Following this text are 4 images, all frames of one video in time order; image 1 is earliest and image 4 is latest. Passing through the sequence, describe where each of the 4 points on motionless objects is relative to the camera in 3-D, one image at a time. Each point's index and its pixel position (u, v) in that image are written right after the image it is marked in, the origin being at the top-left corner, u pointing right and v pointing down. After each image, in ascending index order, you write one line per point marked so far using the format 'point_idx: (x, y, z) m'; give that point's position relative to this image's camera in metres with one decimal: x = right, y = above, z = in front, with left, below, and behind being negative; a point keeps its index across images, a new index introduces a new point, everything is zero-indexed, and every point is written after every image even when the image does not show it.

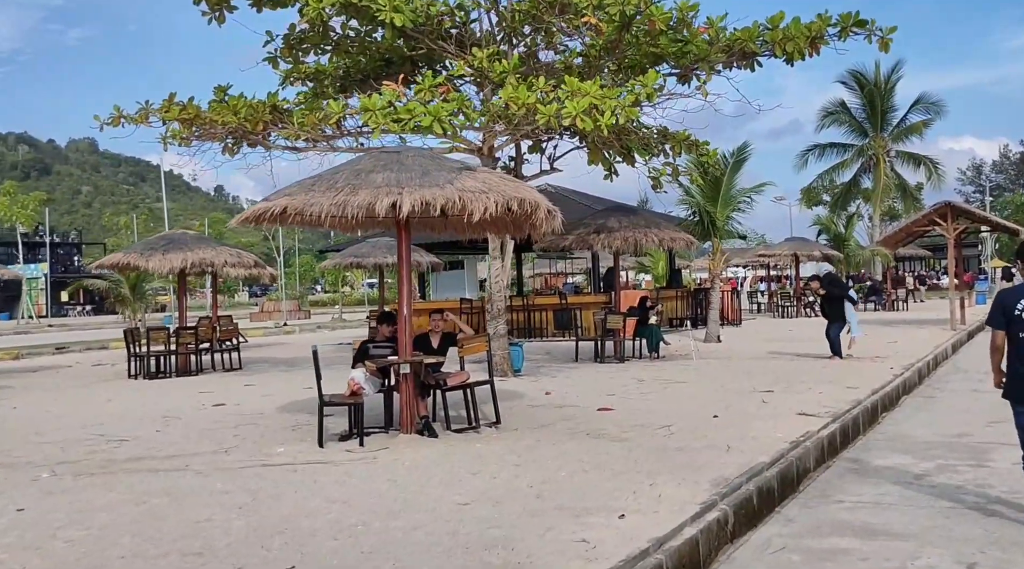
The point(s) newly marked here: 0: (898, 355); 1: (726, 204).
0: (+7.1, -1.3, +15.4) m
1: (+4.8, +1.8, +19.3) m
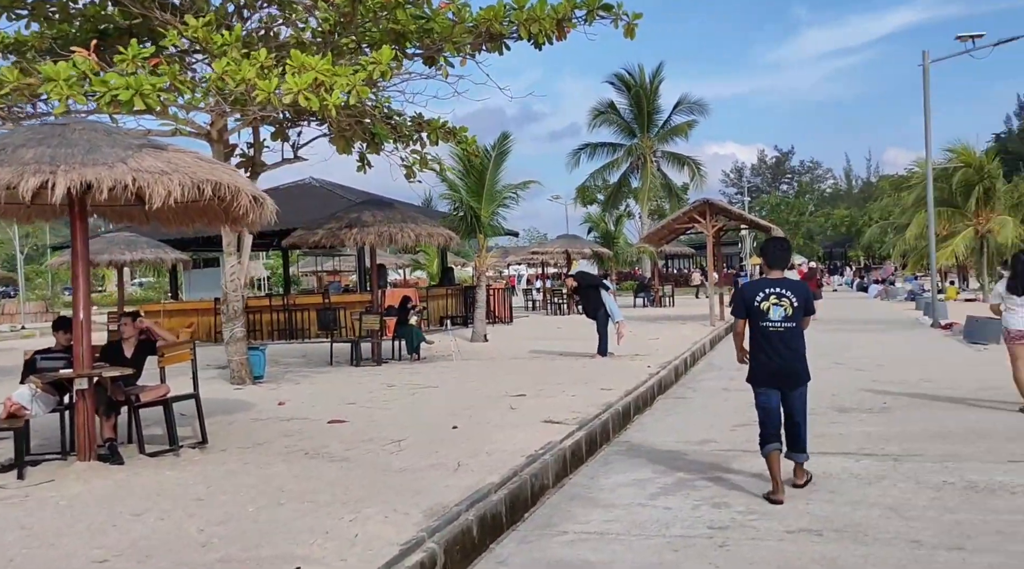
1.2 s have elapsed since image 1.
0: (+2.7, -1.2, +15.8) m
1: (-0.4, +1.9, +19.0) m
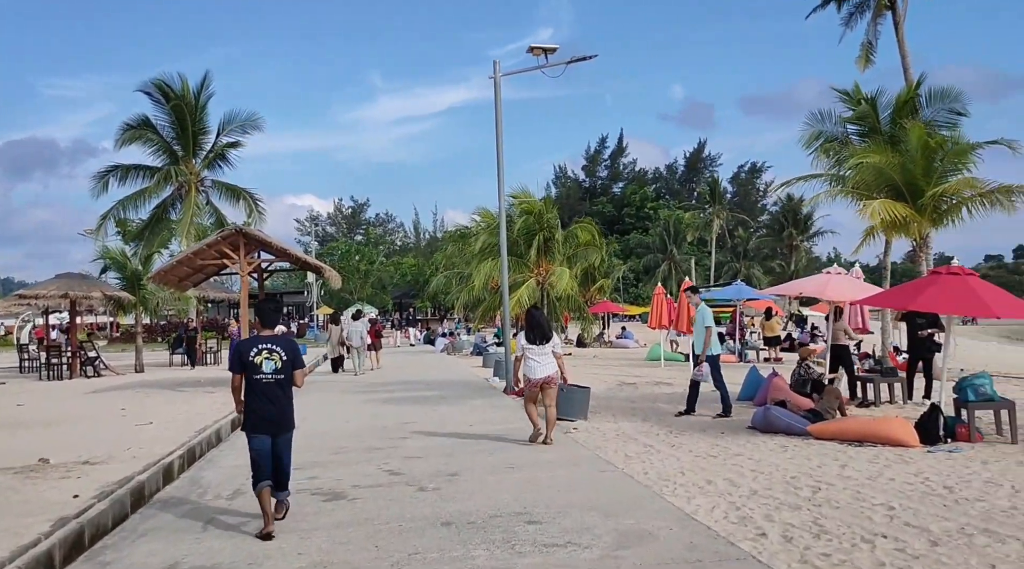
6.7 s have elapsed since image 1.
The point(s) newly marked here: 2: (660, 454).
0: (-4.3, -1.9, +9.5) m
1: (-8.6, +1.1, +11.1) m
2: (+1.5, -1.8, +8.9) m
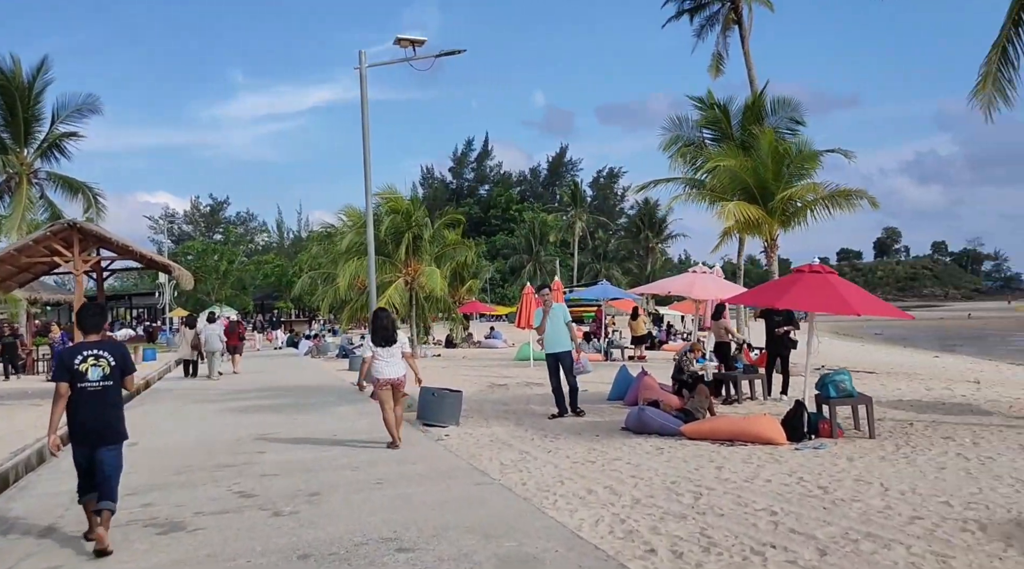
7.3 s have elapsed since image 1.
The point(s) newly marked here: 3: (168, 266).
0: (-5.7, -2.0, +8.2) m
1: (-10.1, +1.1, +9.2) m
2: (+0.2, -1.7, +8.5) m
3: (-6.8, +0.3, +16.8) m
